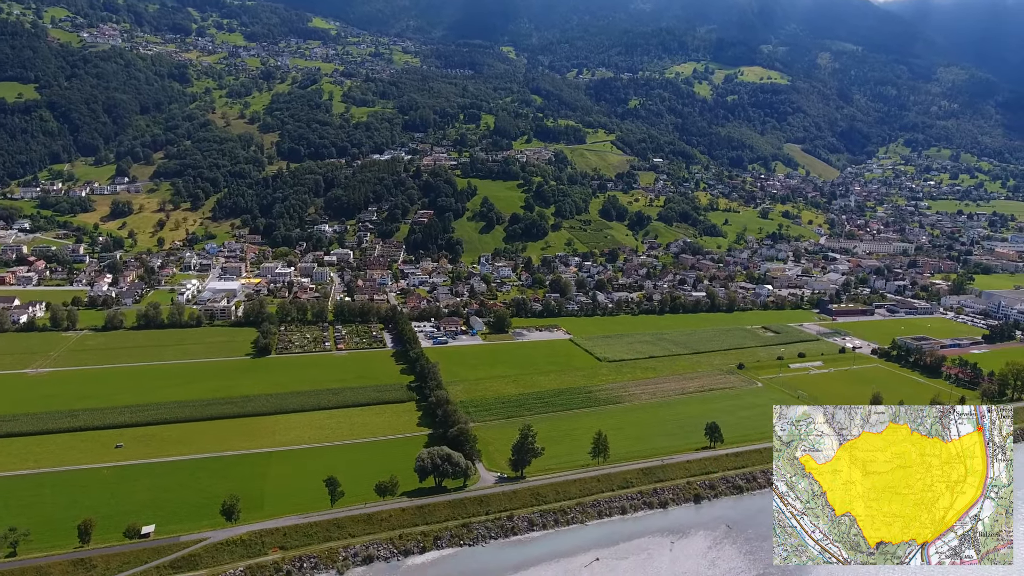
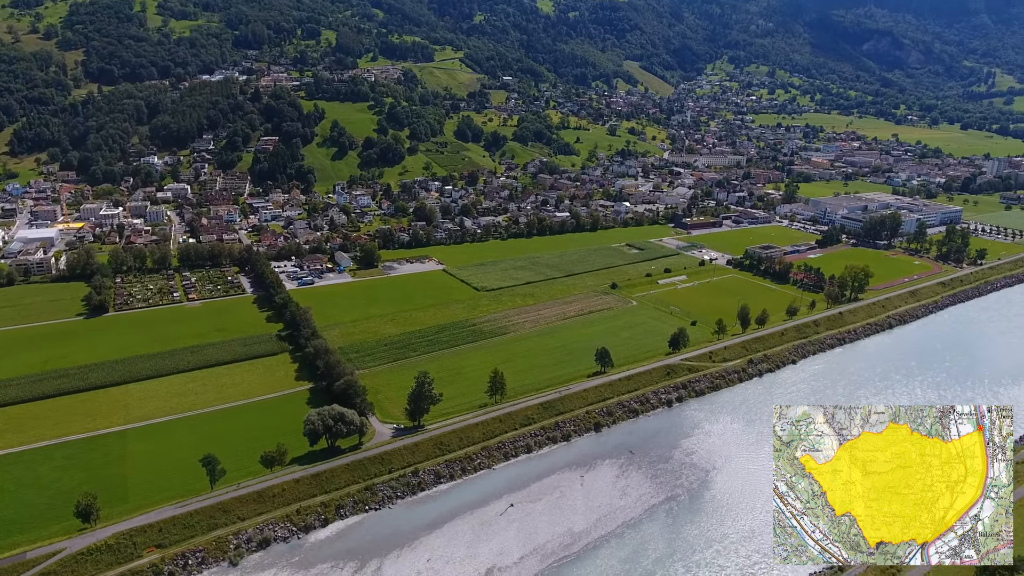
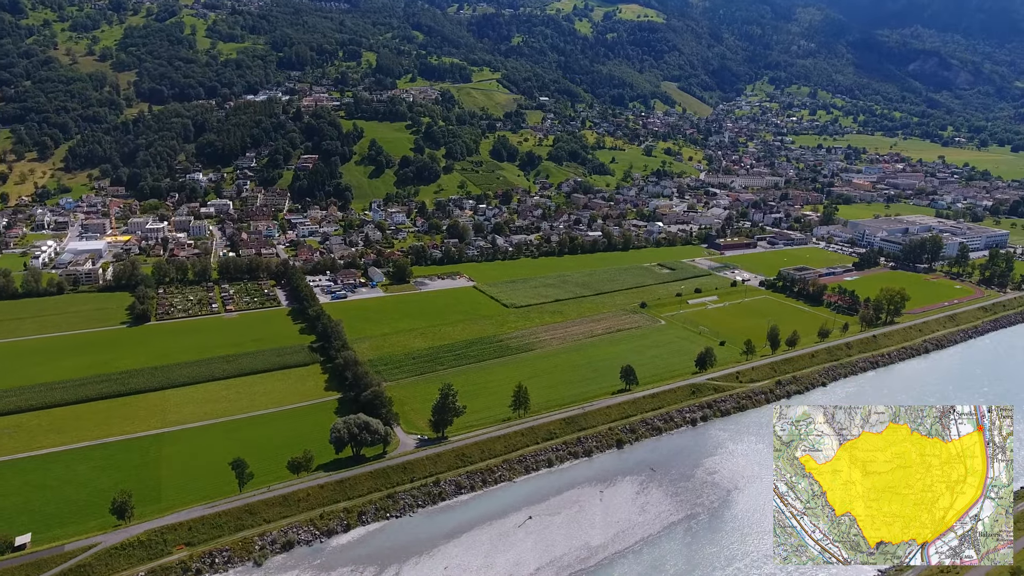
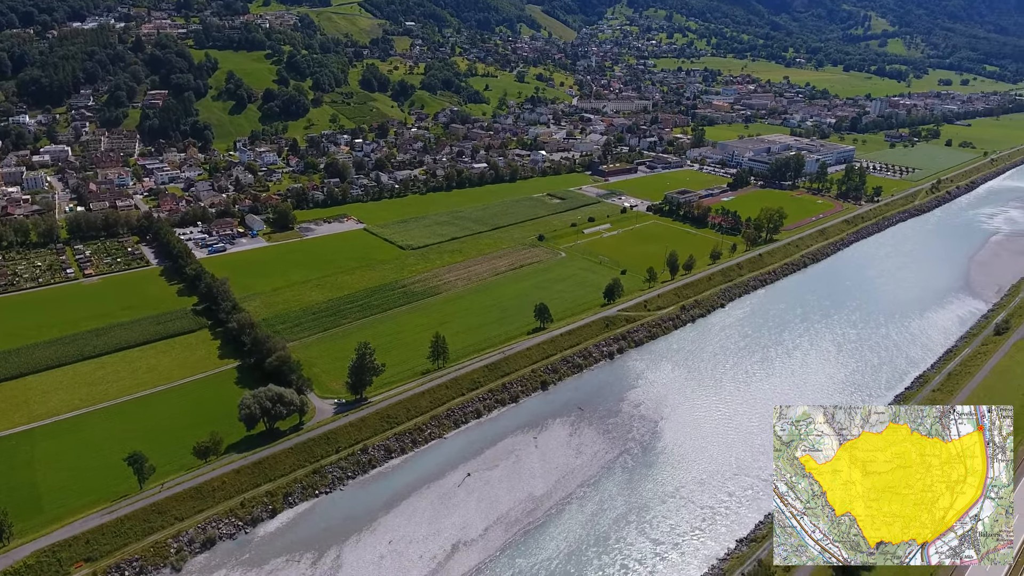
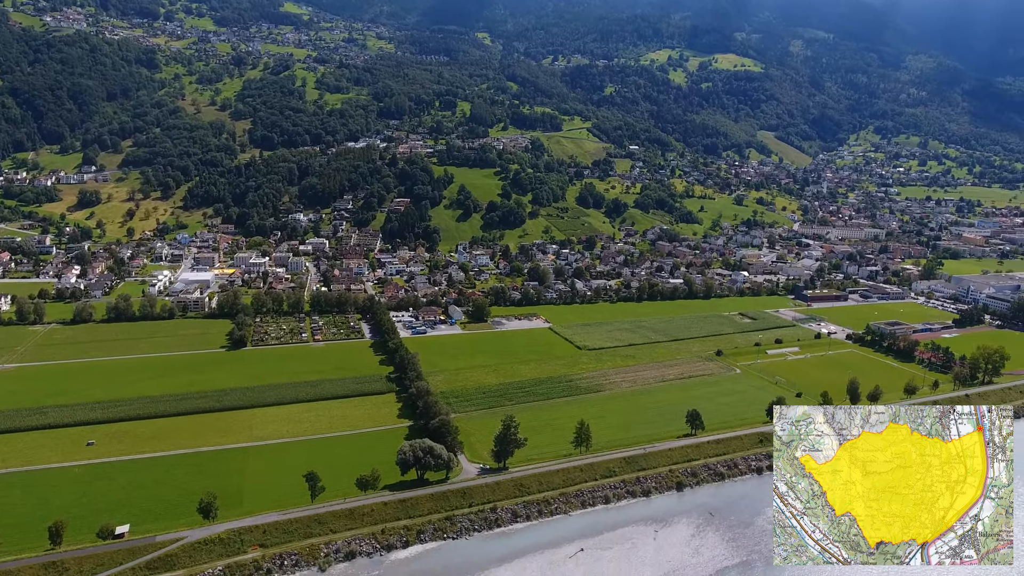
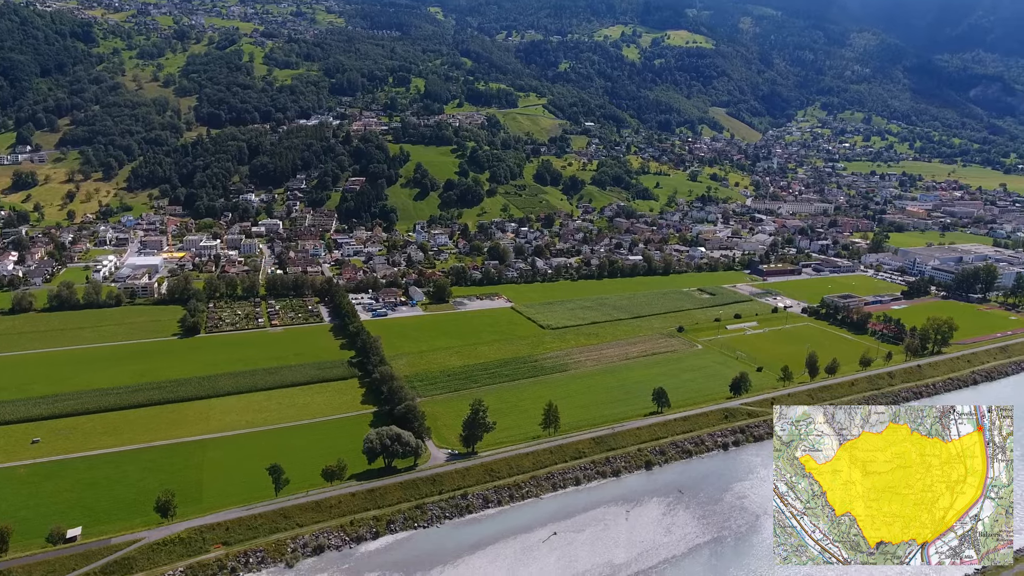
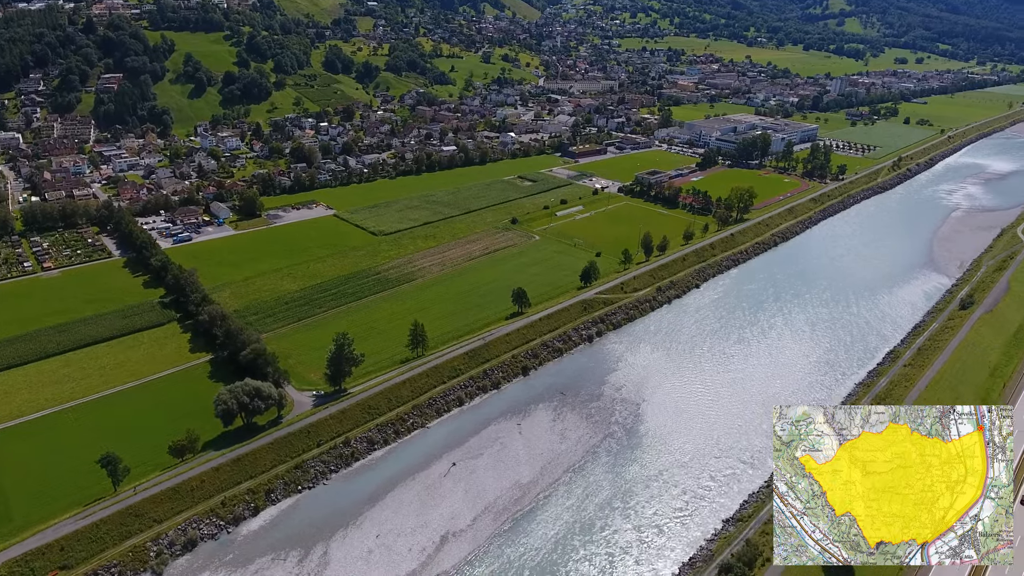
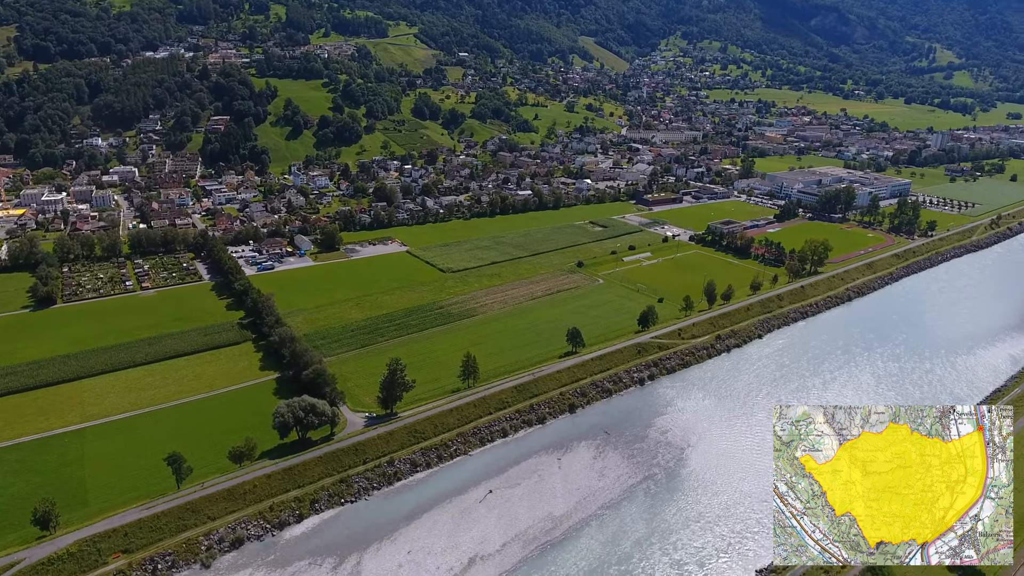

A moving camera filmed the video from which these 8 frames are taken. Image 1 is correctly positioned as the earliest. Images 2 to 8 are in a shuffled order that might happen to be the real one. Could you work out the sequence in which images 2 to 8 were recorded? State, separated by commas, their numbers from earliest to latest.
5, 6, 3, 2, 8, 4, 7
